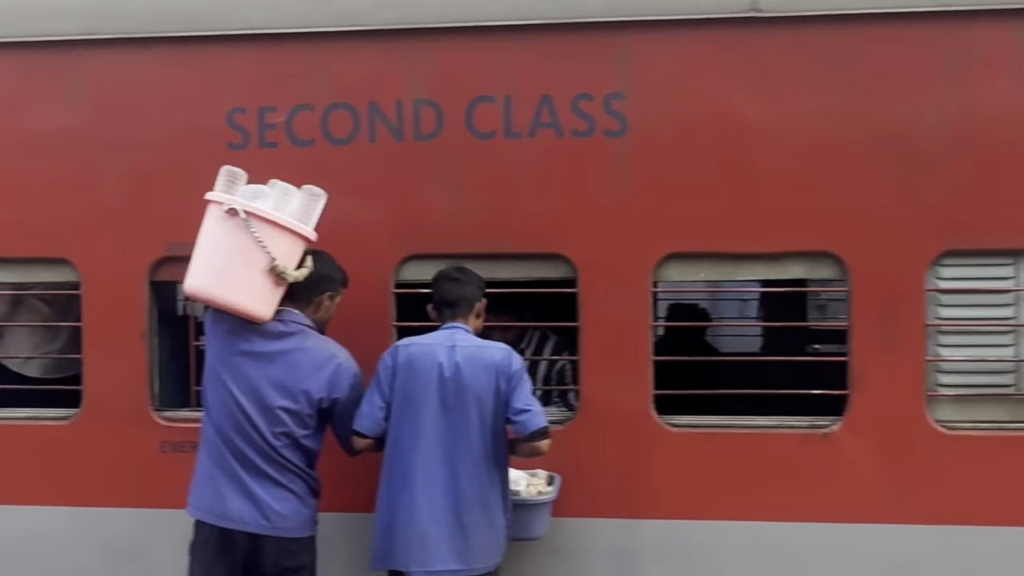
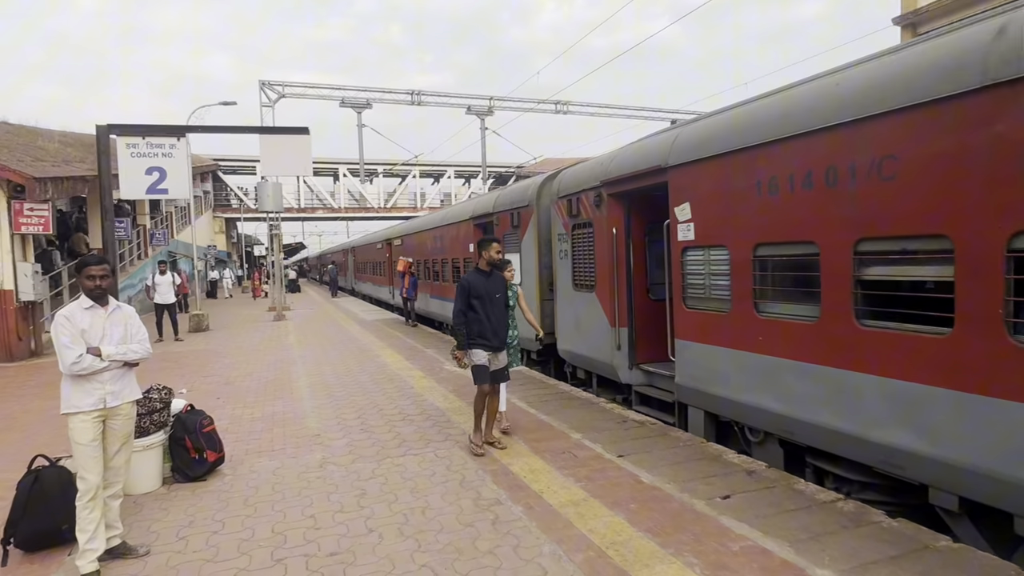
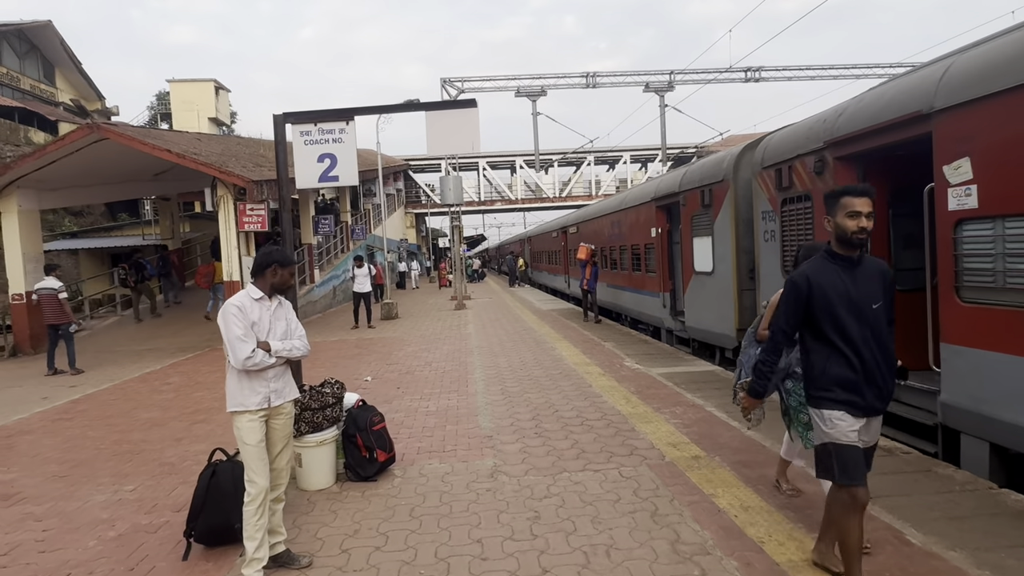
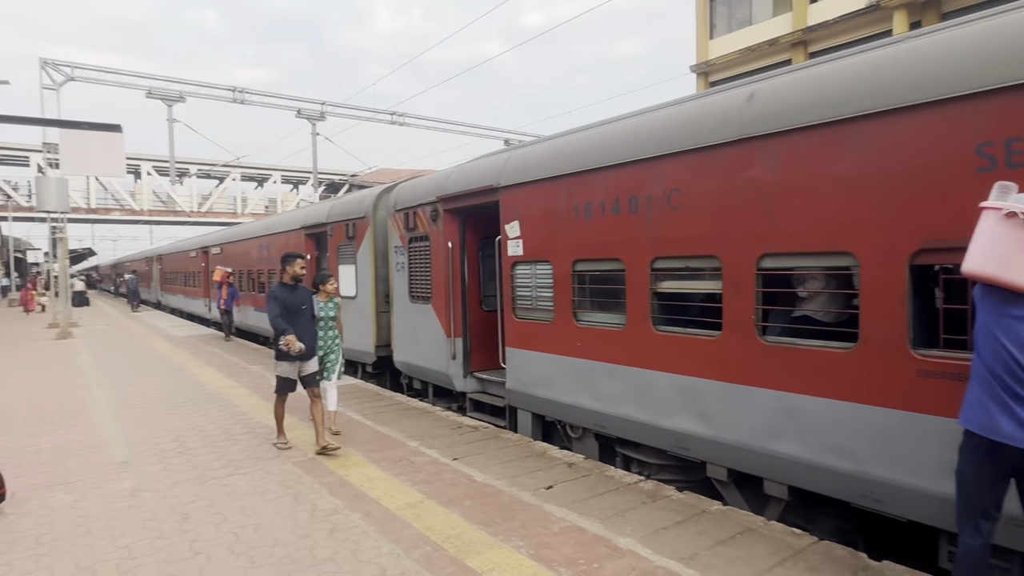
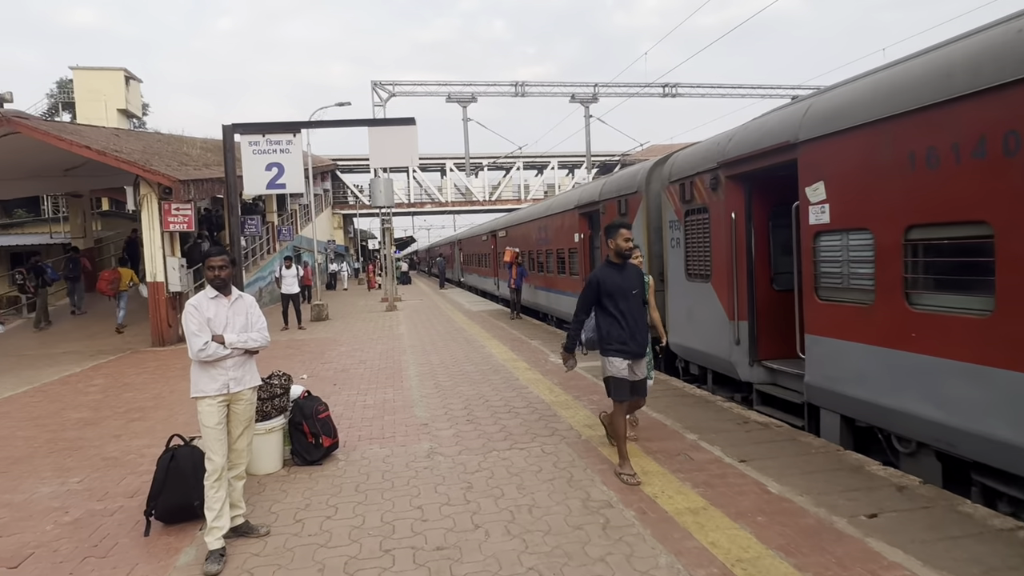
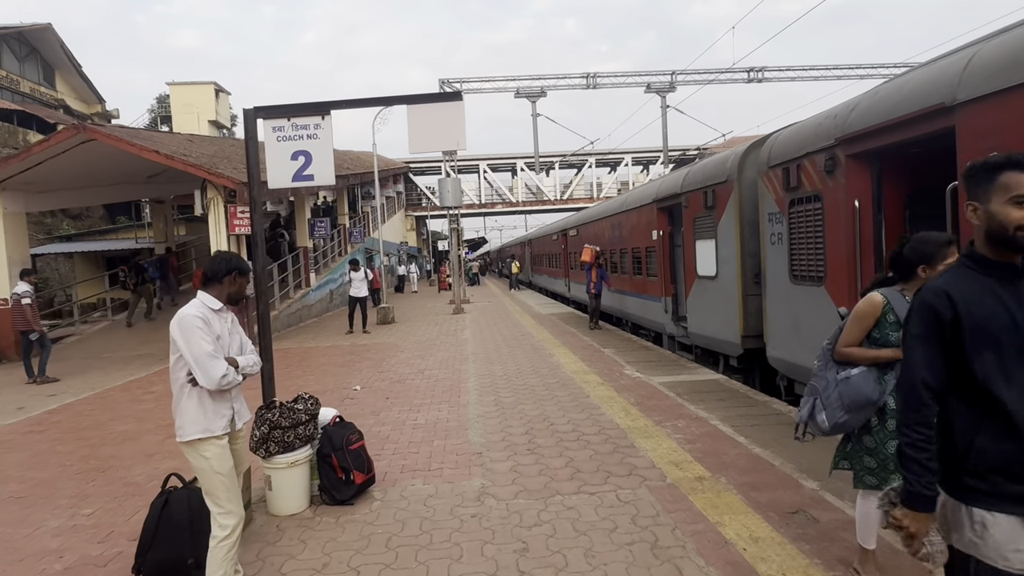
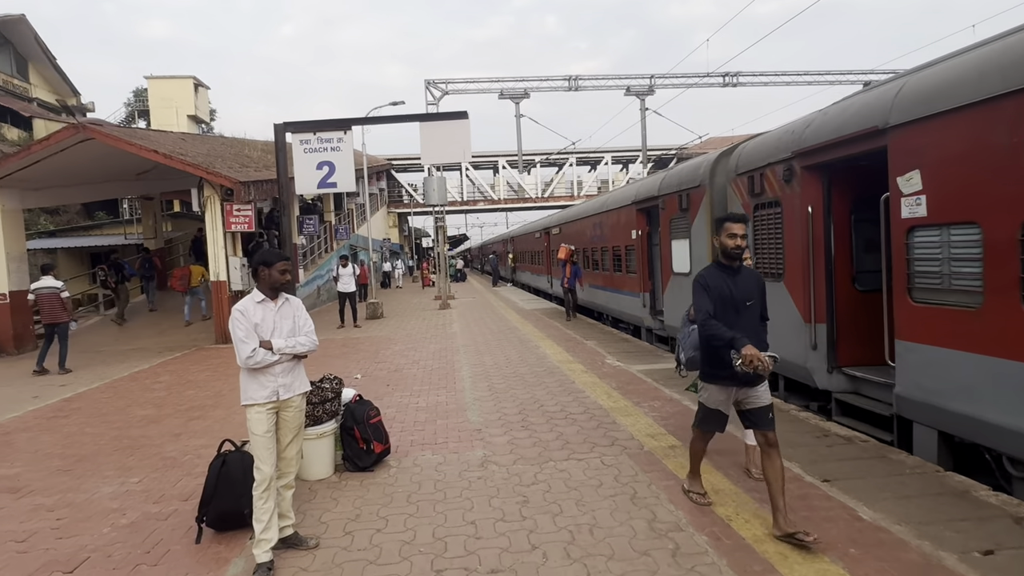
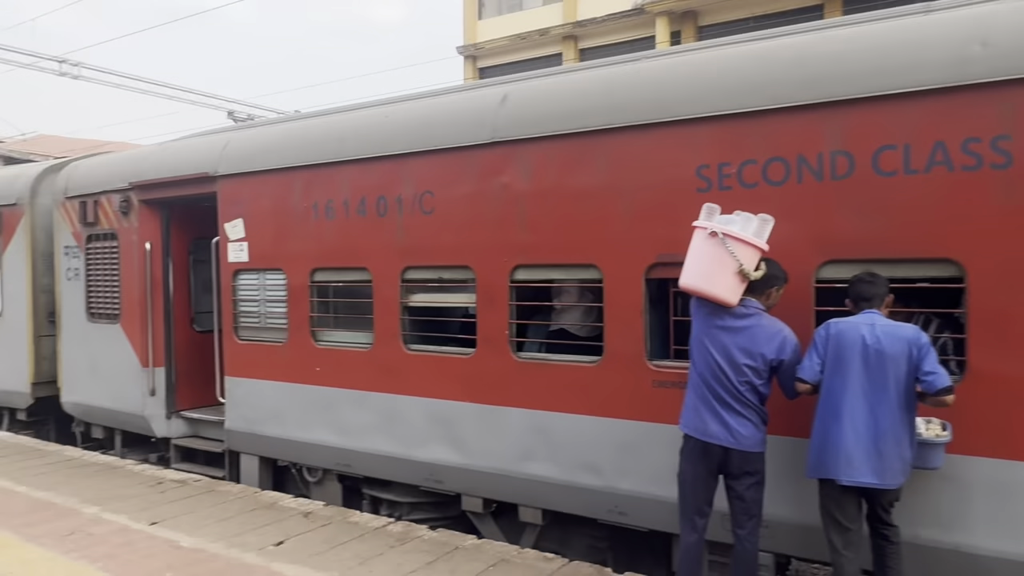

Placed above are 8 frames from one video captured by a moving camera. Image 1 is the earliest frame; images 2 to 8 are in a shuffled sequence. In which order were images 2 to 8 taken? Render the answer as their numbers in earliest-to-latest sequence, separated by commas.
8, 4, 2, 5, 7, 3, 6
